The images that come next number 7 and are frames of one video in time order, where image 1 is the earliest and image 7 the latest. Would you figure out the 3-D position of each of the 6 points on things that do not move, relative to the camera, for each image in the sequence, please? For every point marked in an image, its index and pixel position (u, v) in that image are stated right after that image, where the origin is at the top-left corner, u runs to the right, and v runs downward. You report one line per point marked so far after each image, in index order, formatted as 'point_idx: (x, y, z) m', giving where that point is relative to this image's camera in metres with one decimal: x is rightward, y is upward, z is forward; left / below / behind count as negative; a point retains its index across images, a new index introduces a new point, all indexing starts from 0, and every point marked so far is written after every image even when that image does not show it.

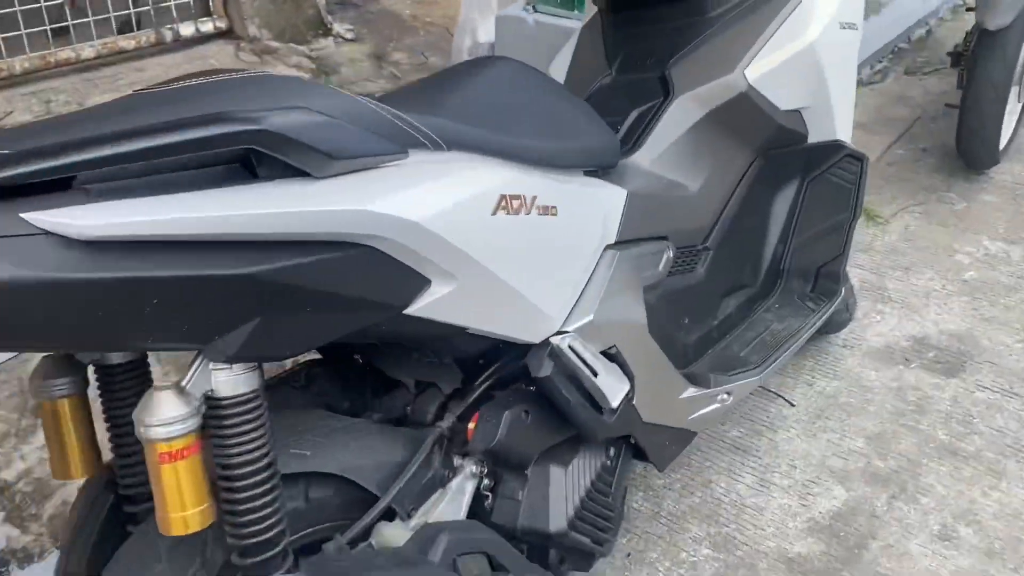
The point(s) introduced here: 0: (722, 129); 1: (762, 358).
0: (+0.4, +0.3, +1.8) m
1: (+0.5, -0.1, +1.8) m
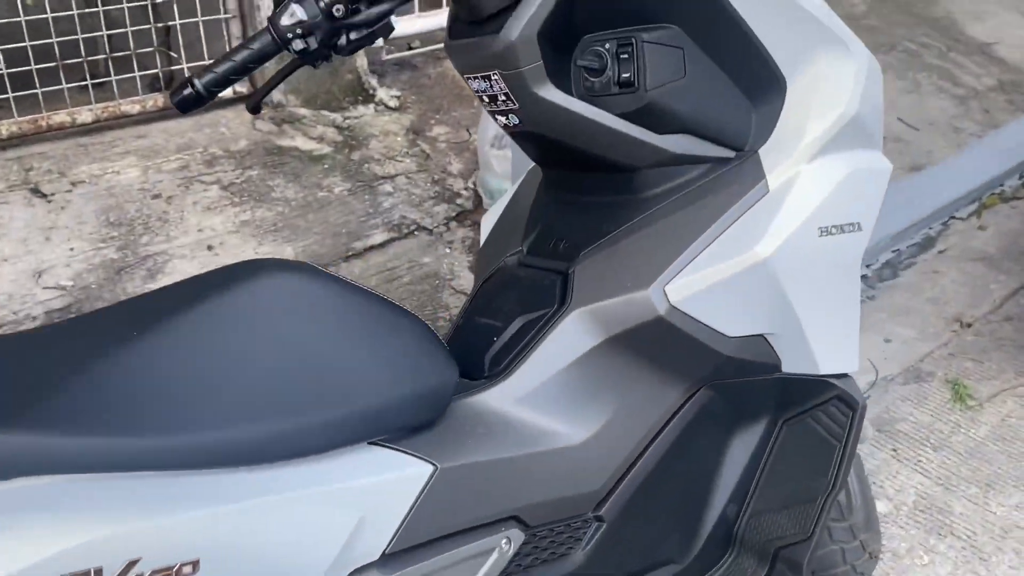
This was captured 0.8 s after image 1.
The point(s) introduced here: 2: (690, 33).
0: (+0.2, -0.1, +1.3) m
1: (+0.2, -0.6, +1.3) m
2: (+0.2, +0.4, +1.3) m
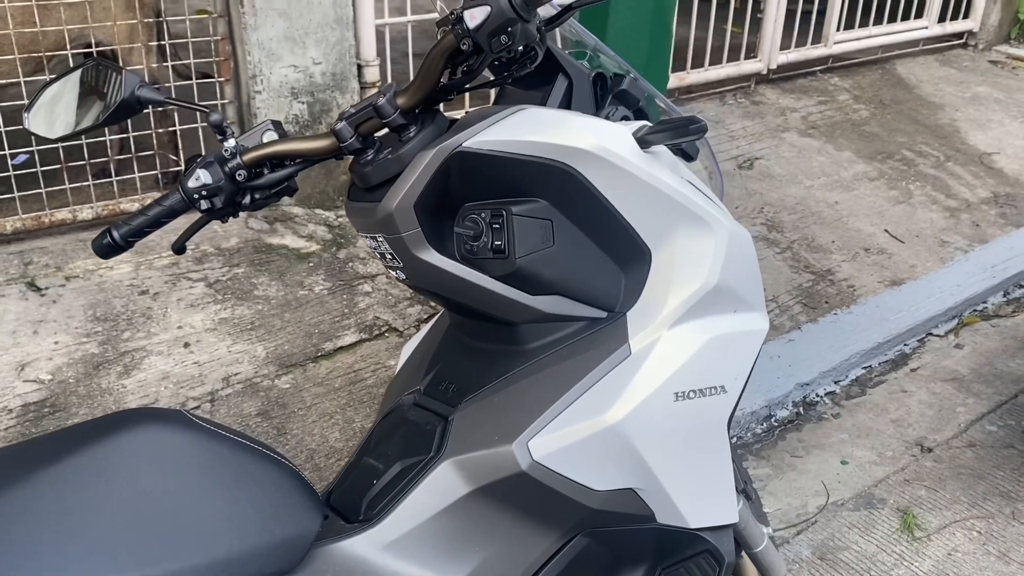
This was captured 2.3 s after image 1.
0: (0.0, -0.3, +1.4) m
1: (0.0, -0.8, +1.3) m
2: (+0.1, +0.1, +1.3) m
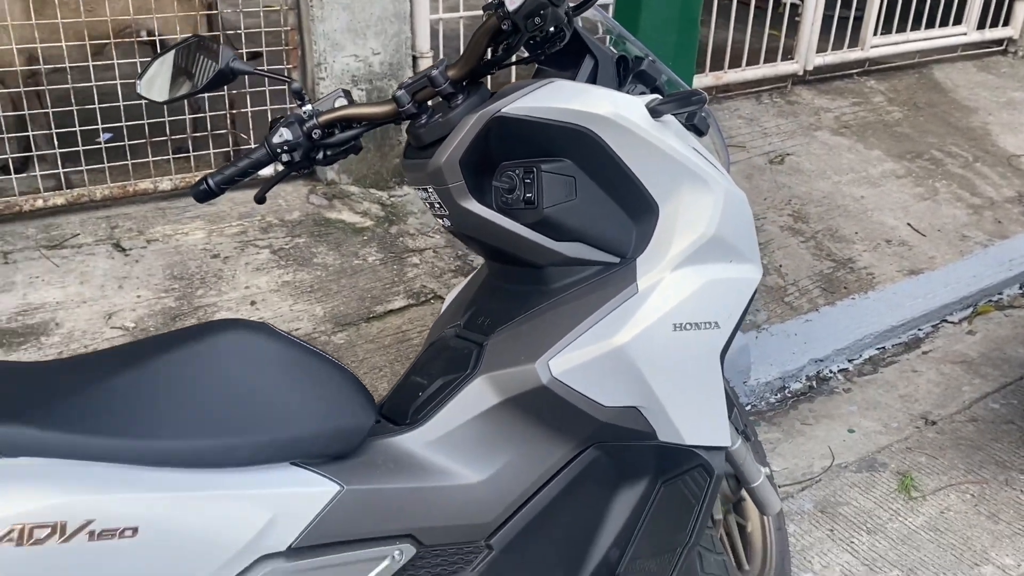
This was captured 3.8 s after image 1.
0: (0.0, -0.2, +1.6) m
1: (0.0, -0.7, +1.6) m
2: (+0.1, +0.2, +1.6) m
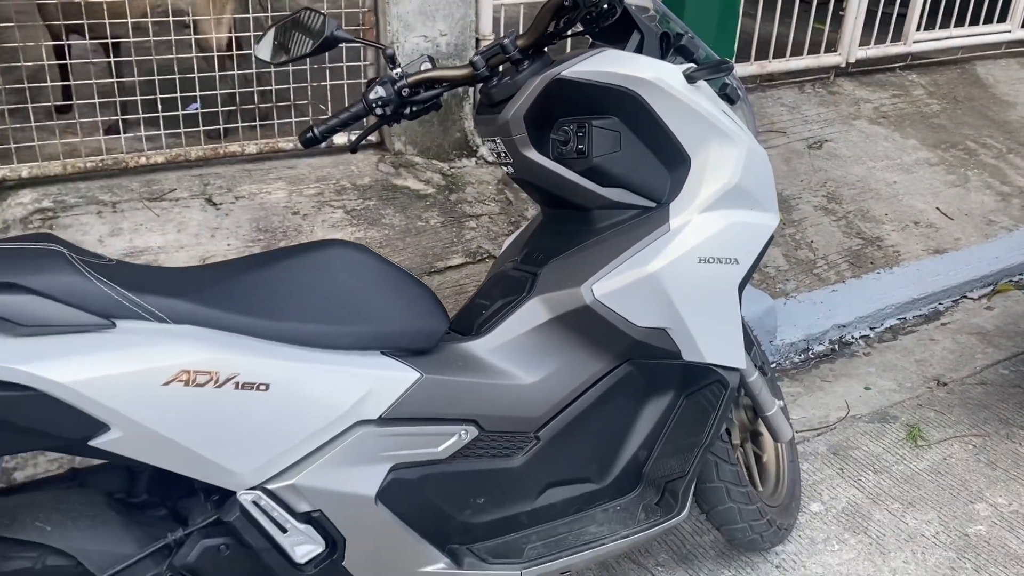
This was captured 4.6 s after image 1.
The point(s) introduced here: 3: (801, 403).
0: (+0.1, -0.1, +1.9) m
1: (+0.1, -0.6, +1.9) m
2: (+0.2, +0.4, +1.9) m
3: (+1.0, -0.4, +3.1) m
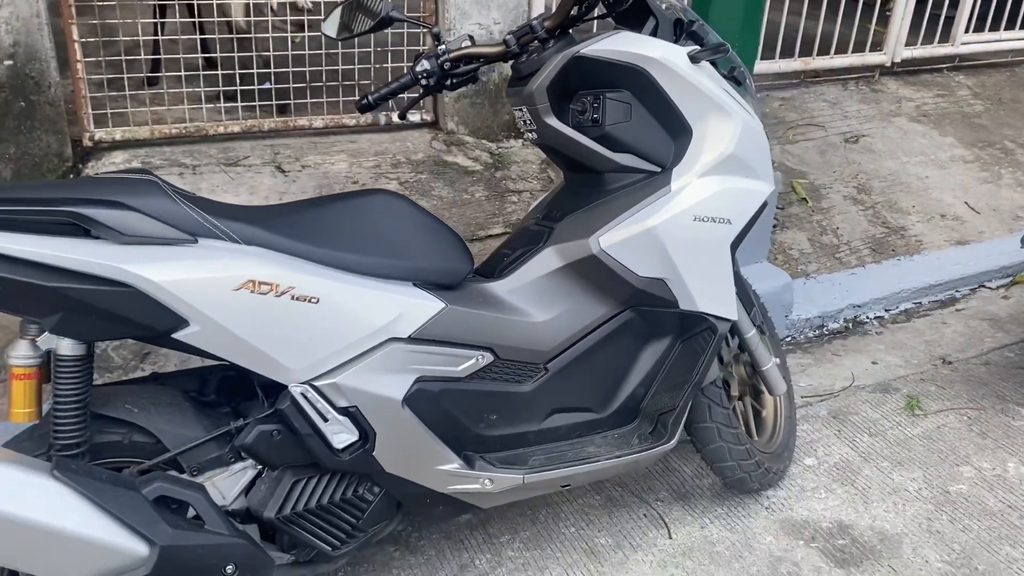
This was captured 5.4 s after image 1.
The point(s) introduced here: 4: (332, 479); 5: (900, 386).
0: (+0.2, 0.0, +2.2) m
1: (+0.1, -0.4, +2.2) m
2: (+0.3, +0.5, +2.2) m
3: (+1.1, -0.3, +3.3) m
4: (-0.4, -0.4, +2.0) m
5: (+1.4, -0.4, +3.2) m
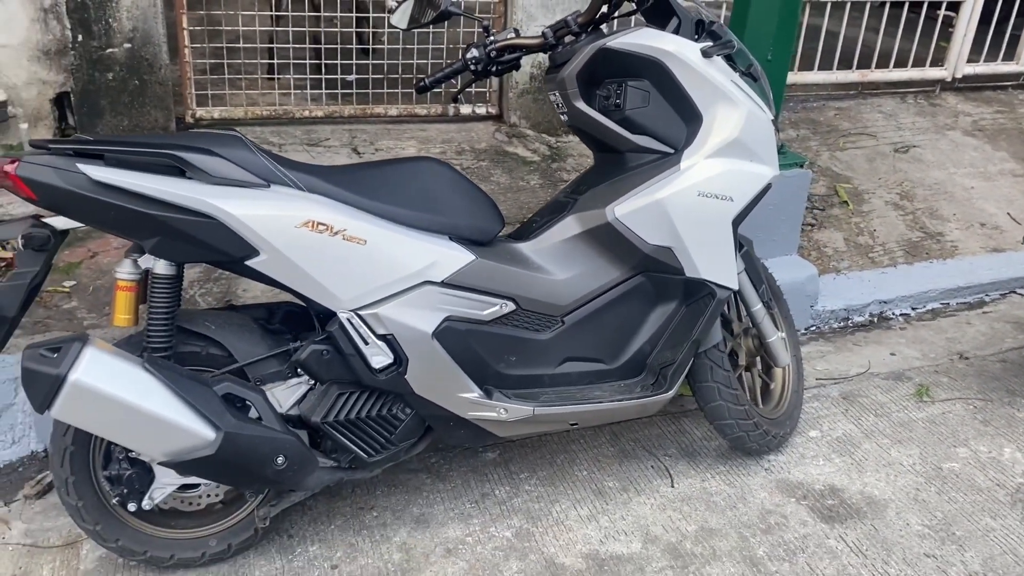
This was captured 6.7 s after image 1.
0: (+0.3, +0.1, +2.5) m
1: (+0.1, -0.3, +2.5) m
2: (+0.4, +0.6, +2.5) m
3: (+1.2, -0.3, +3.5) m
4: (-0.4, -0.3, +2.3) m
5: (+1.5, -0.3, +3.4) m
